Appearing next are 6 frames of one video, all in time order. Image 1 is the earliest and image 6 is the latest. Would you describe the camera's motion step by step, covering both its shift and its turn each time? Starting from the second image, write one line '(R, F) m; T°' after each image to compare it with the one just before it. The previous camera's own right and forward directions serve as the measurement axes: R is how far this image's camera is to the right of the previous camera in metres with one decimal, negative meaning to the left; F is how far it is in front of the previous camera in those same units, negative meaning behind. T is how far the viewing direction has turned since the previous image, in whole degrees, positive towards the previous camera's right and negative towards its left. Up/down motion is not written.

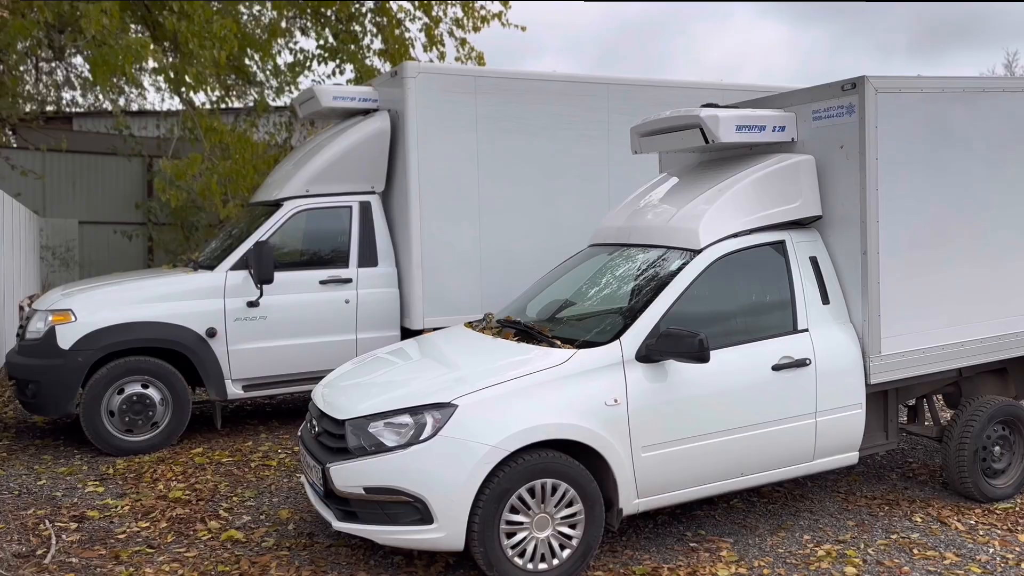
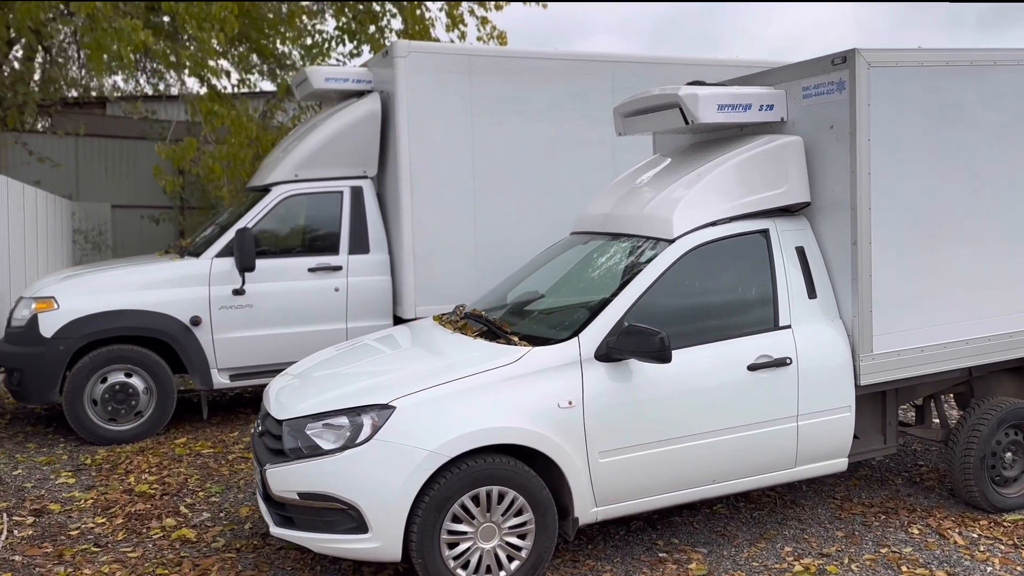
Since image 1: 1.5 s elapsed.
(+0.5, +0.3) m; -3°
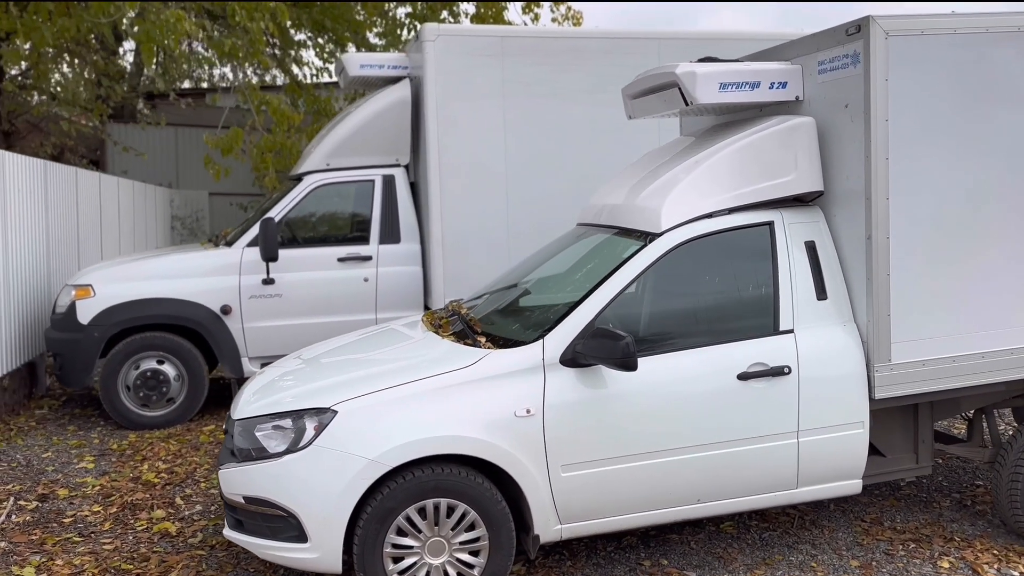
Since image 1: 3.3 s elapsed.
(+0.7, +0.3) m; -8°
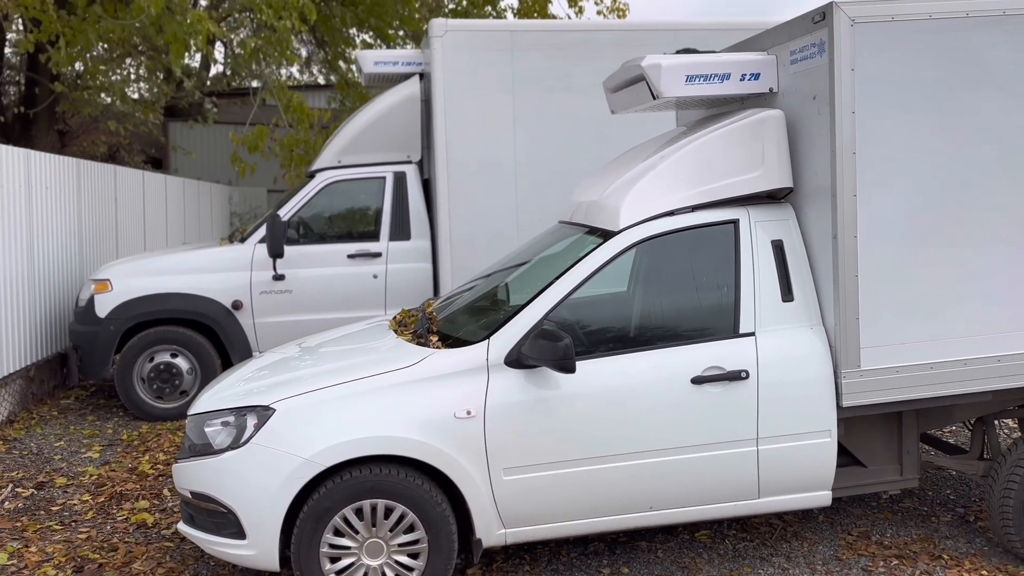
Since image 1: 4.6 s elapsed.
(+0.6, +0.1) m; -5°
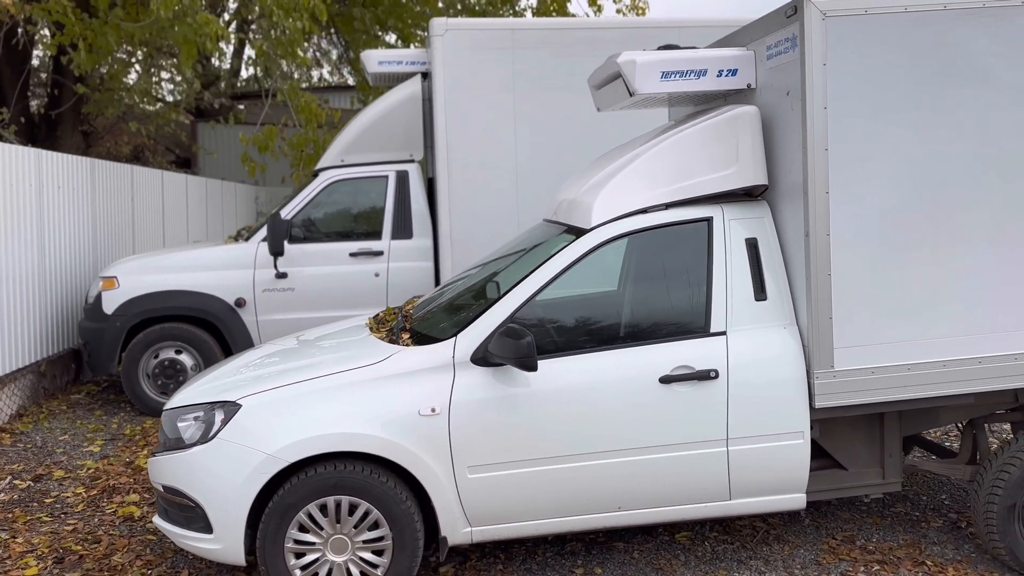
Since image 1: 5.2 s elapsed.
(+0.3, 0.0) m; -2°
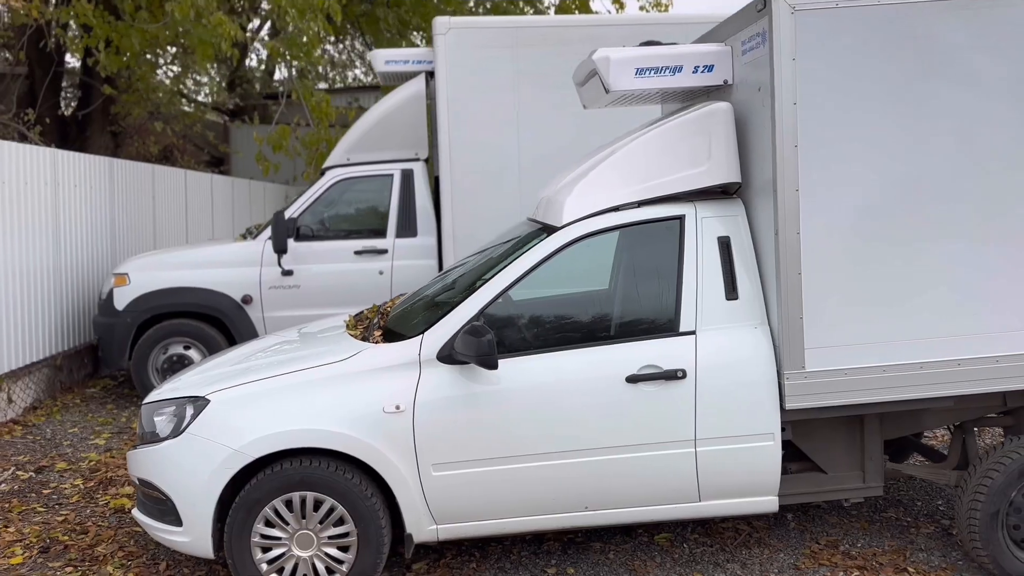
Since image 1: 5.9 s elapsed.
(+0.3, 0.0) m; -3°
